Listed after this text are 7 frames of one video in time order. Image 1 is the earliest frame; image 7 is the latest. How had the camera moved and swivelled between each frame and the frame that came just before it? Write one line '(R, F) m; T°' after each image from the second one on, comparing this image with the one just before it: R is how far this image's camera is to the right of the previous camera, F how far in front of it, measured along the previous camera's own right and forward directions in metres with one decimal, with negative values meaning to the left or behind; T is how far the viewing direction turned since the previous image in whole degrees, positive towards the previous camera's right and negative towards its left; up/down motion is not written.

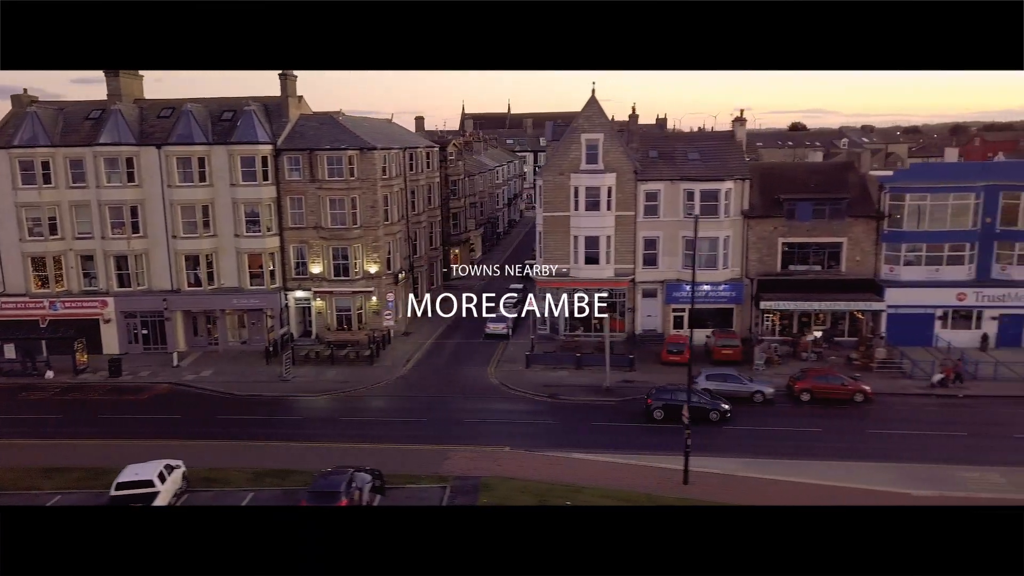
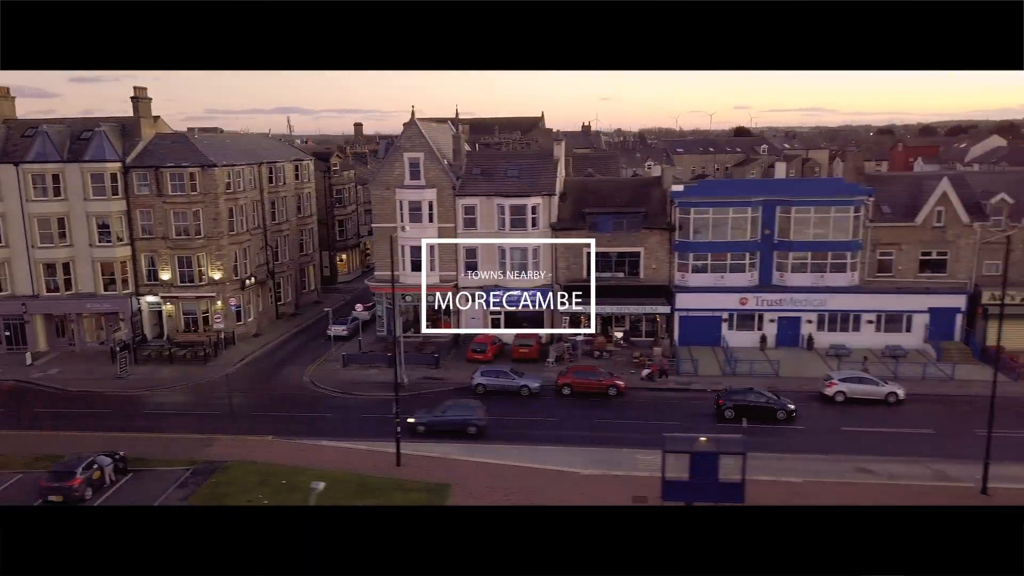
(+2.1, -1.3) m; 0°
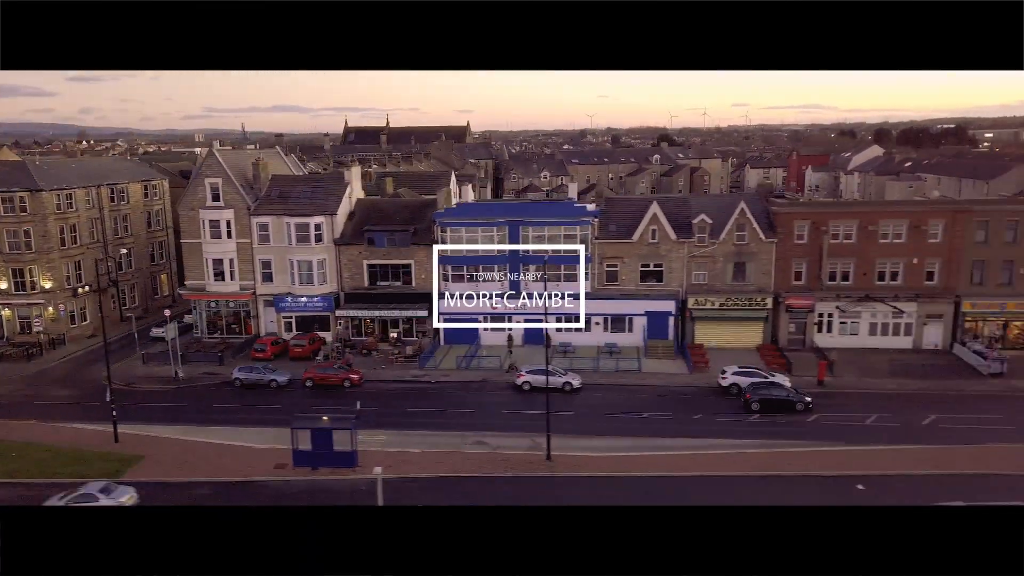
(+3.1, -2.3) m; 0°
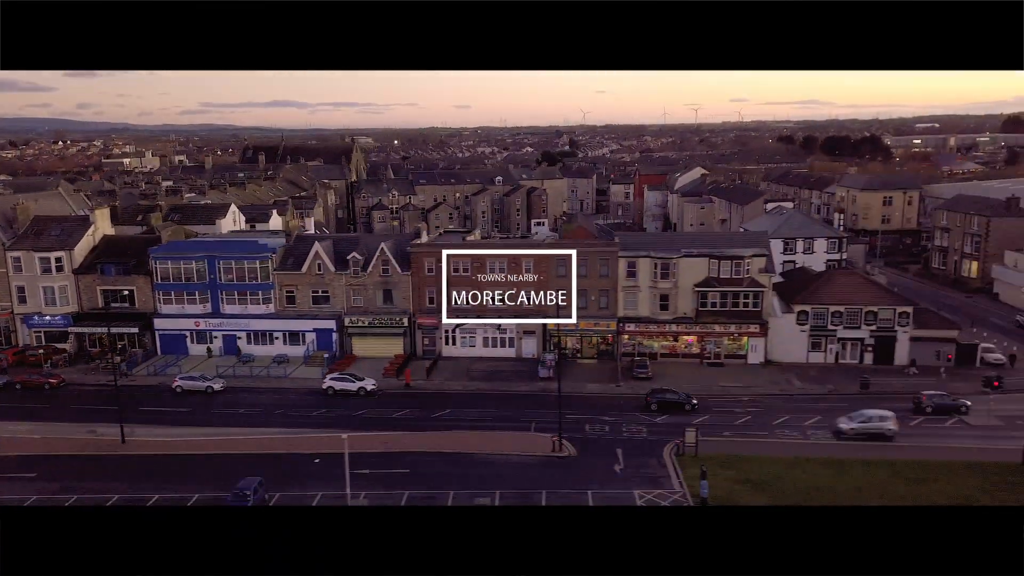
(+5.2, -4.2) m; 0°
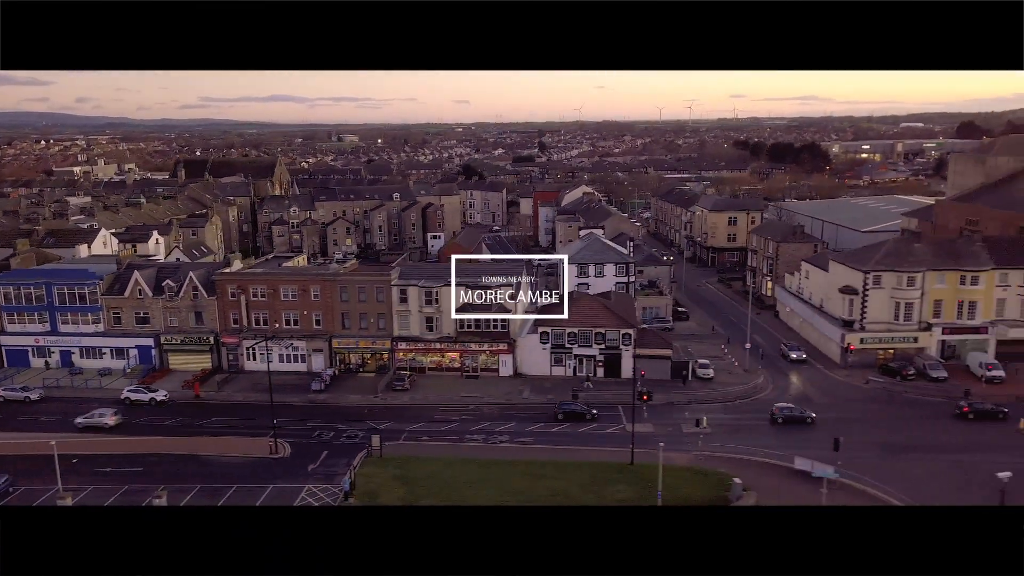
(+4.0, -3.2) m; 0°
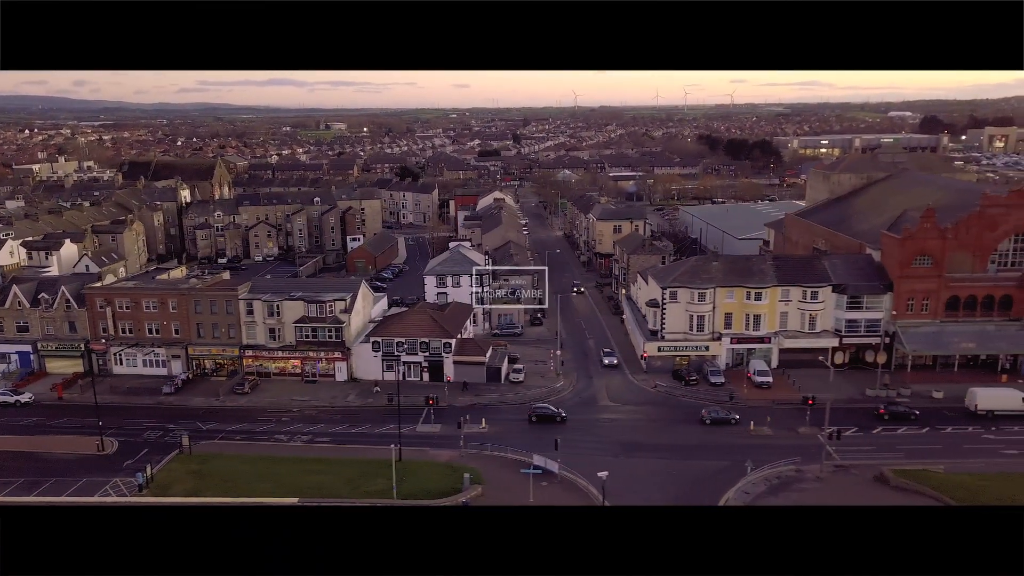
(+3.5, -2.8) m; 0°
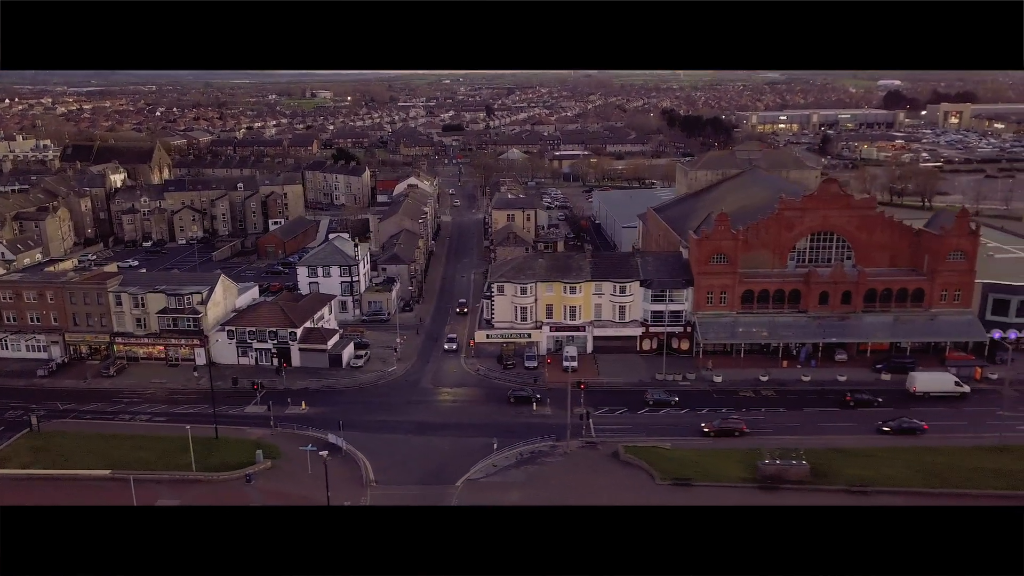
(+3.7, -3.0) m; 0°
